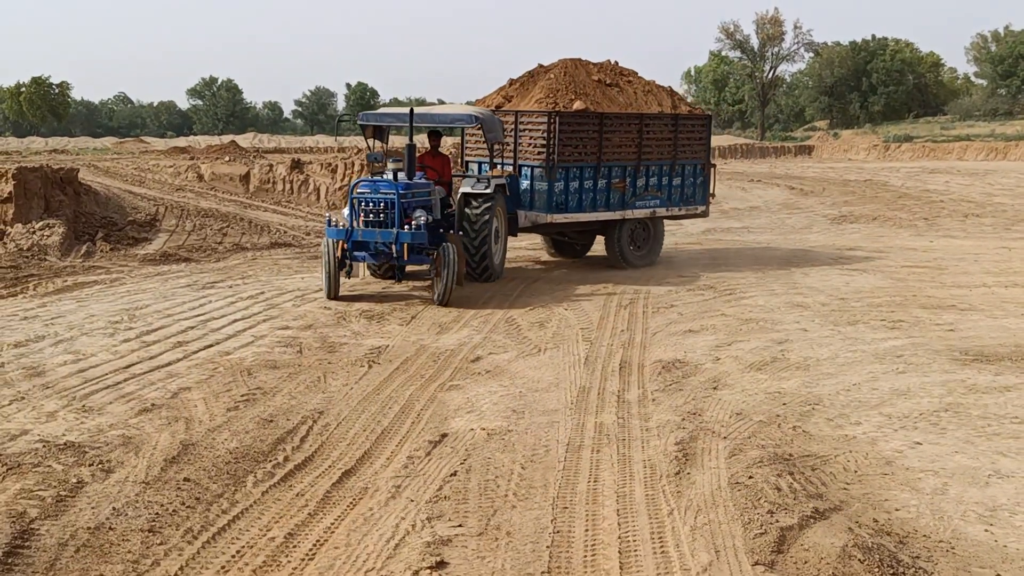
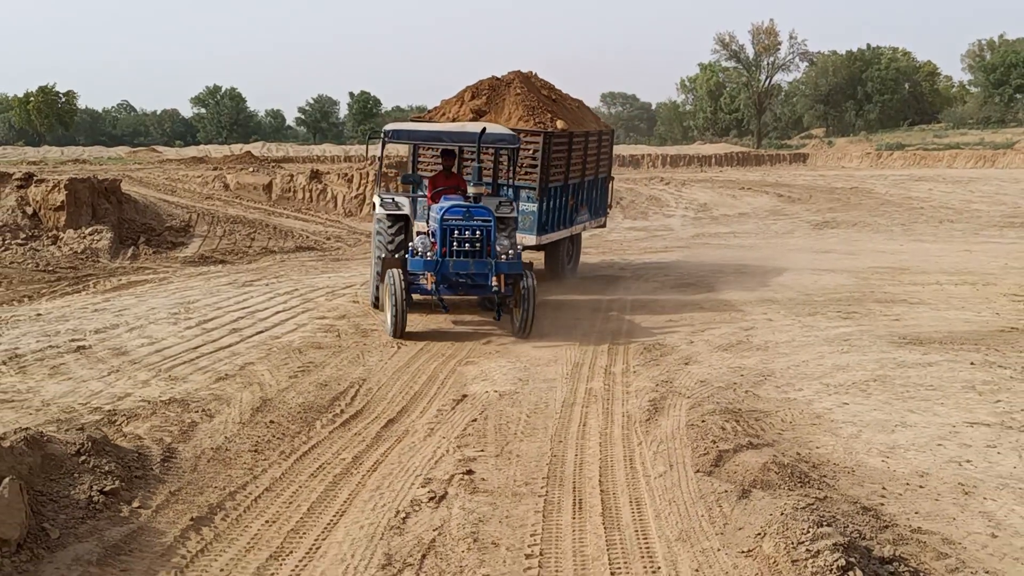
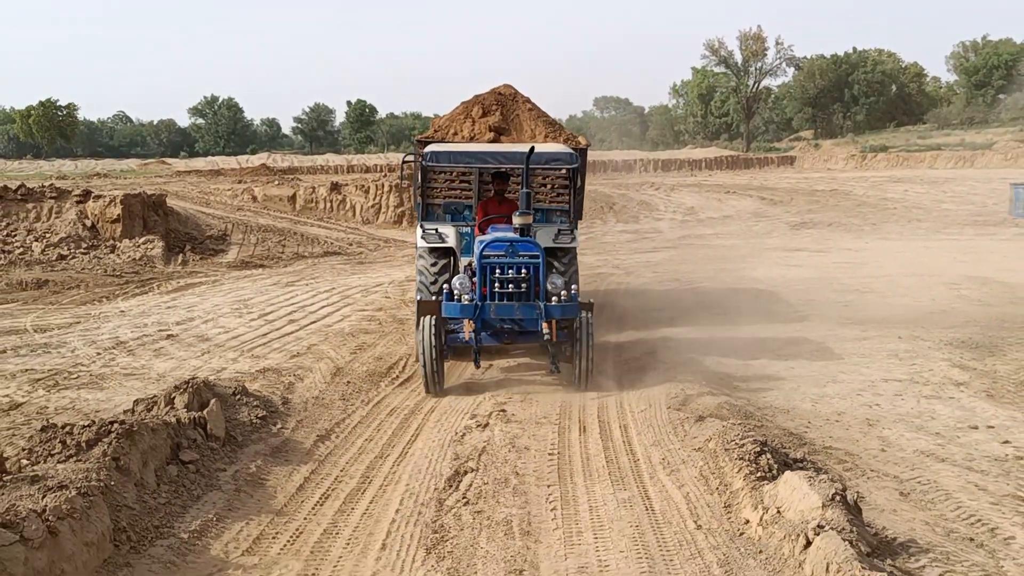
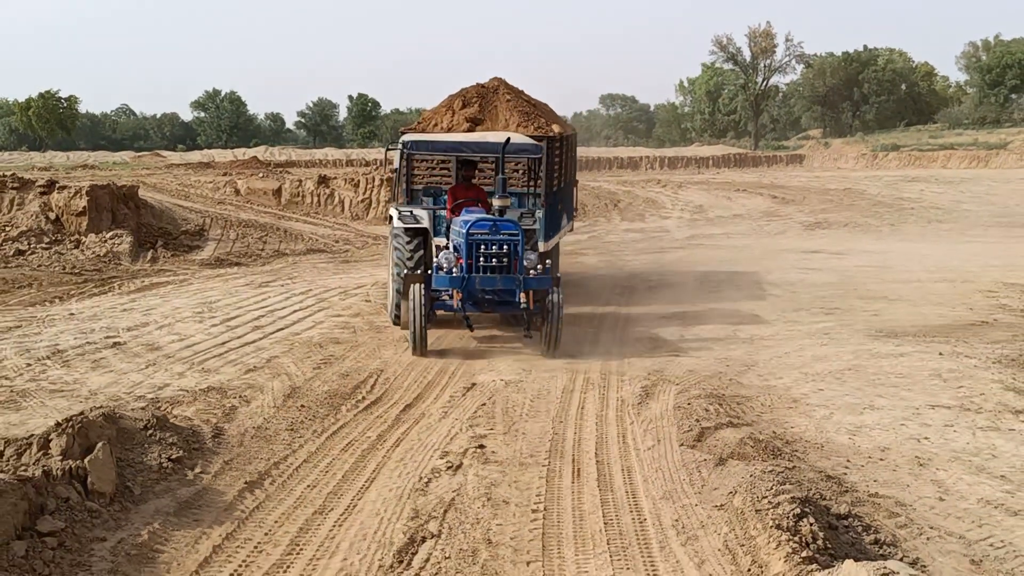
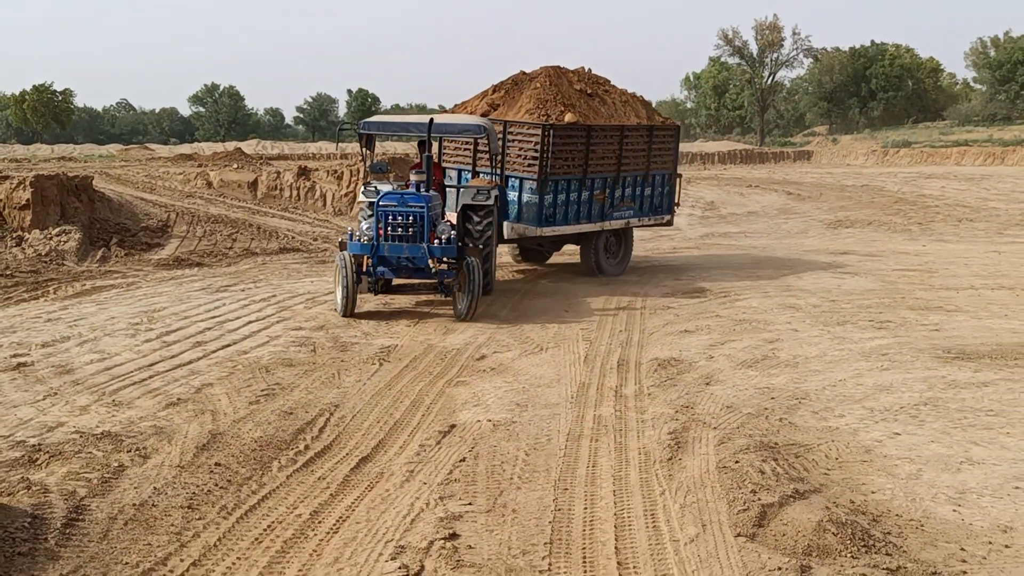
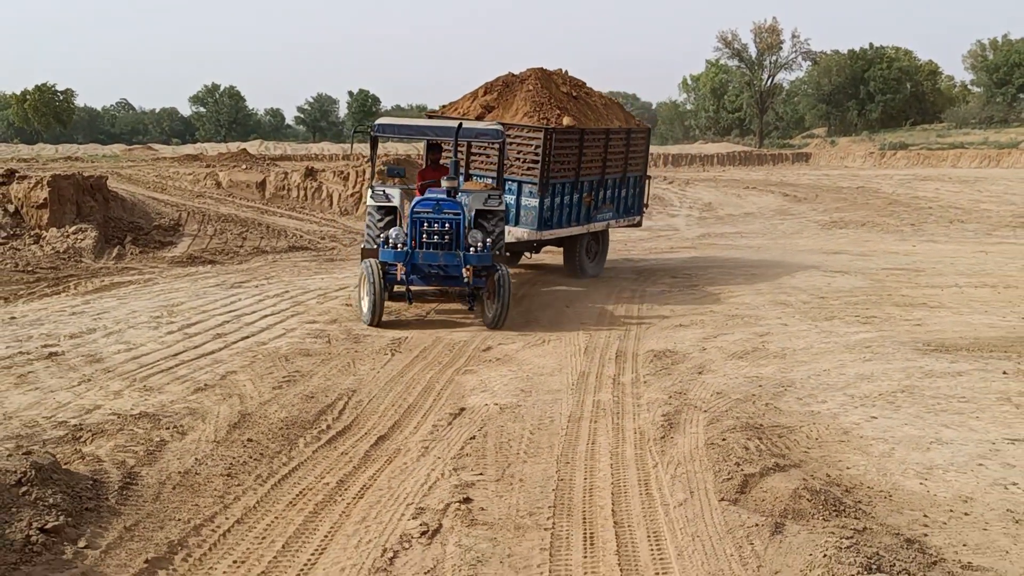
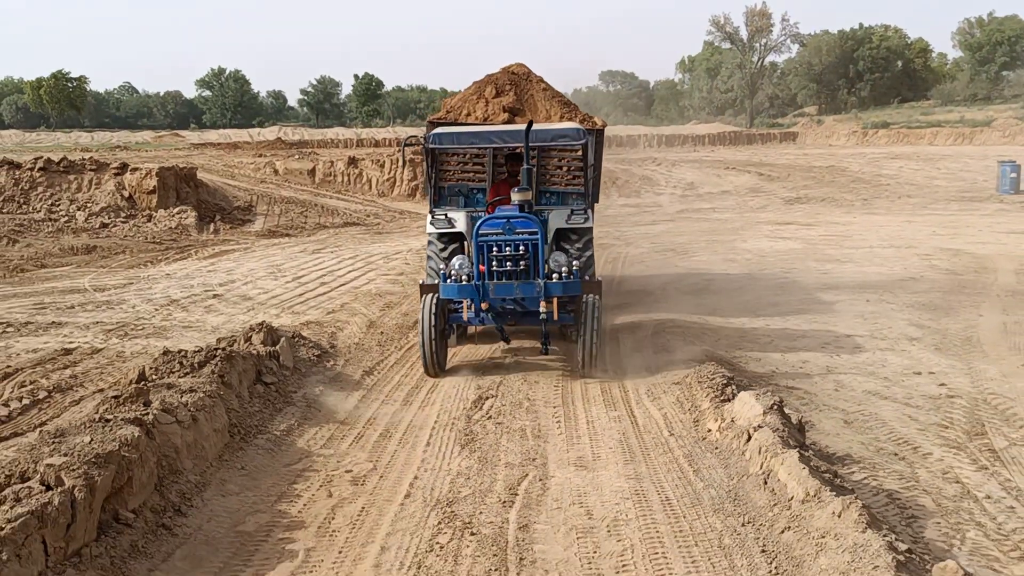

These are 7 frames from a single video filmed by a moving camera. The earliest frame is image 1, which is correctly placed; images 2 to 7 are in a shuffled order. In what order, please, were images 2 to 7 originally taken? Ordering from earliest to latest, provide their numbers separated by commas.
5, 6, 2, 4, 3, 7
